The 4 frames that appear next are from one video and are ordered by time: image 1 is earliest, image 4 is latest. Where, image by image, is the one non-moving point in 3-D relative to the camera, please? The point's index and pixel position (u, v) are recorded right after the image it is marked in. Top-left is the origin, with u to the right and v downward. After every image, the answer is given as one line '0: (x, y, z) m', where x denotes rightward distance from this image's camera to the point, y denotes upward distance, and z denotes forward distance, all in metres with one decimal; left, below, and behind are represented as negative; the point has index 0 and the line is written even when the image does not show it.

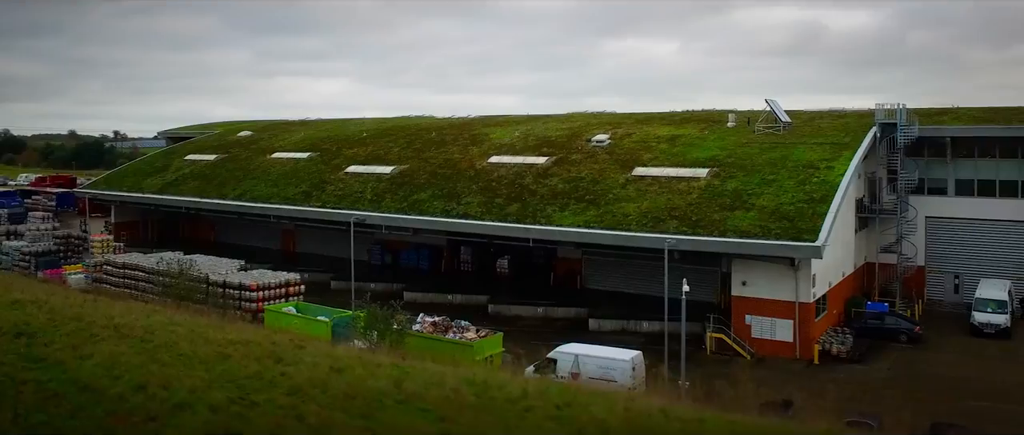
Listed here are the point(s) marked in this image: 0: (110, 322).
0: (-9.4, -2.5, +17.9) m
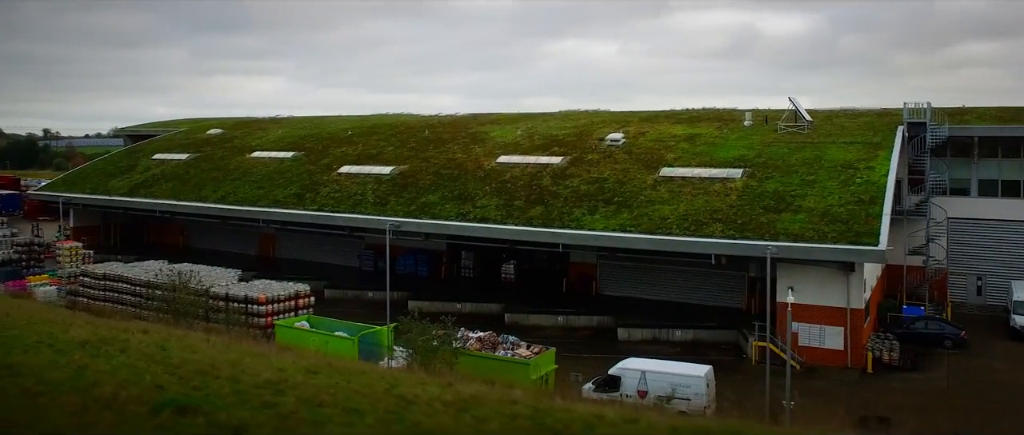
0: (-7.8, -2.6, +15.5) m
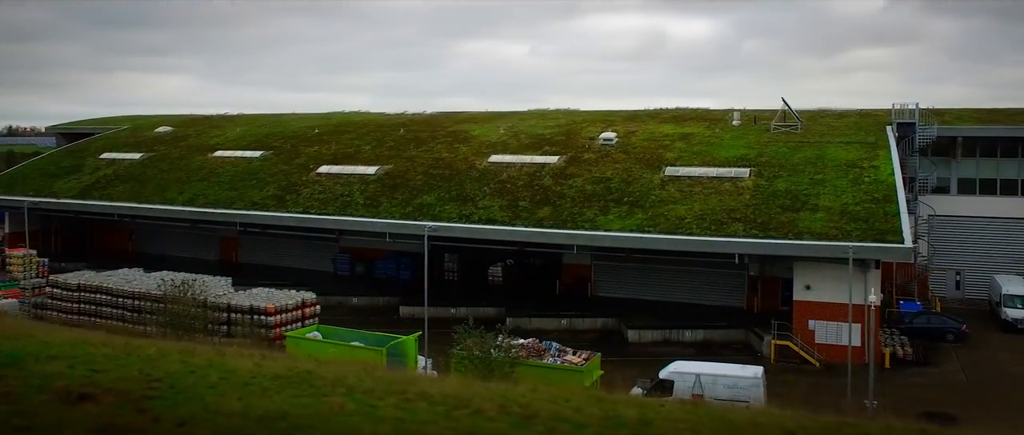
0: (-6.3, -2.7, +13.9) m
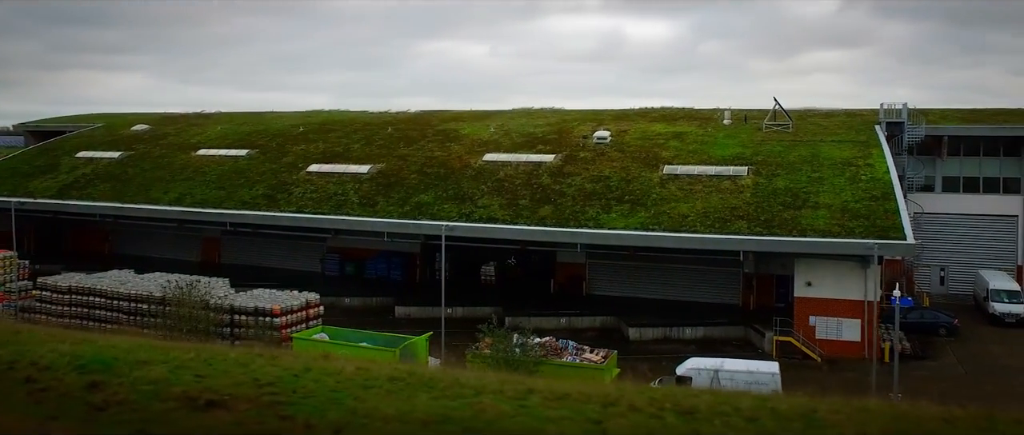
0: (-5.7, -2.7, +13.5) m
